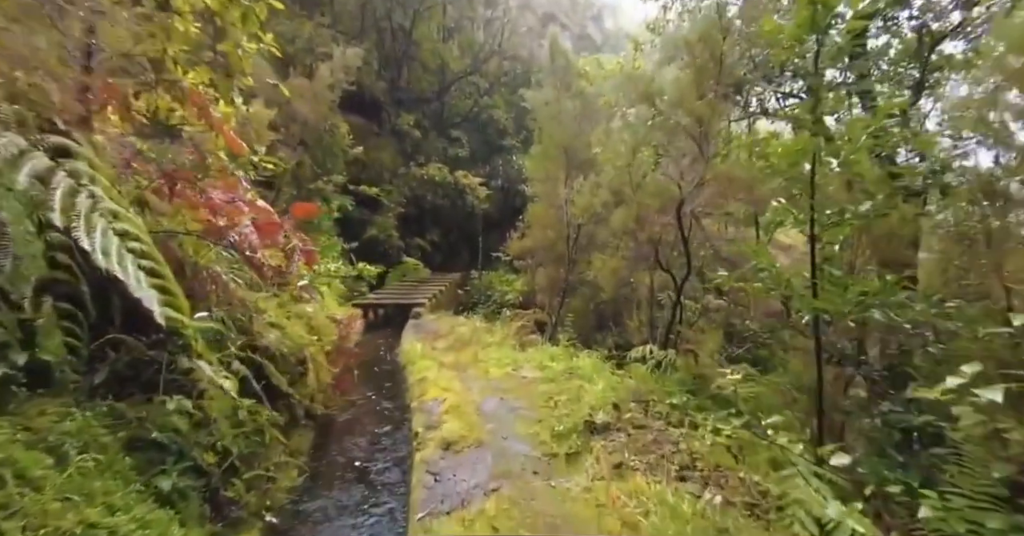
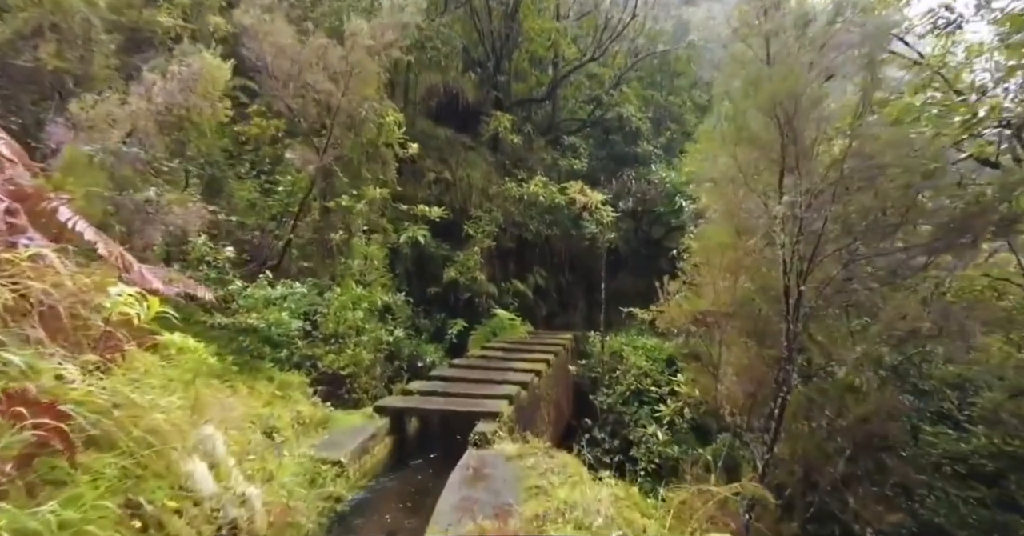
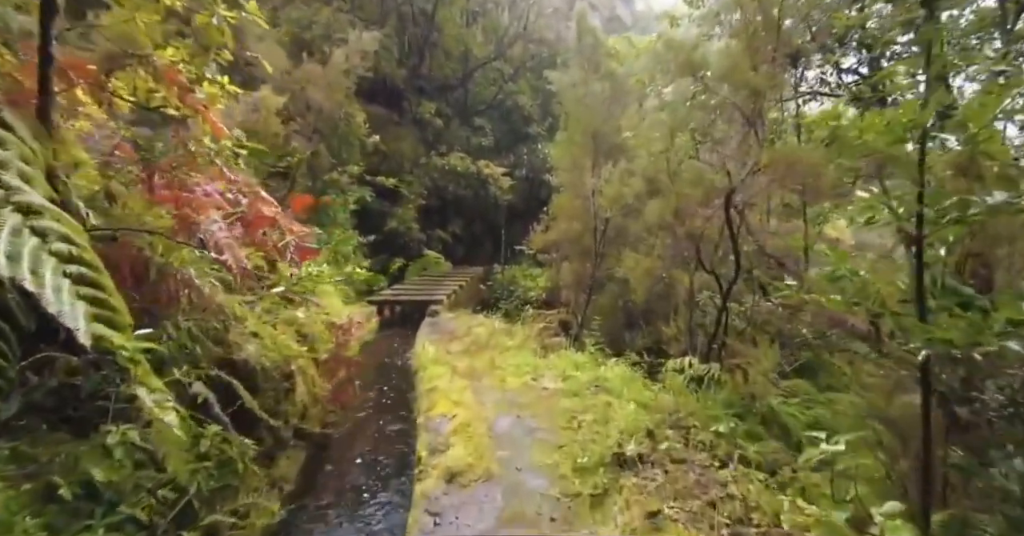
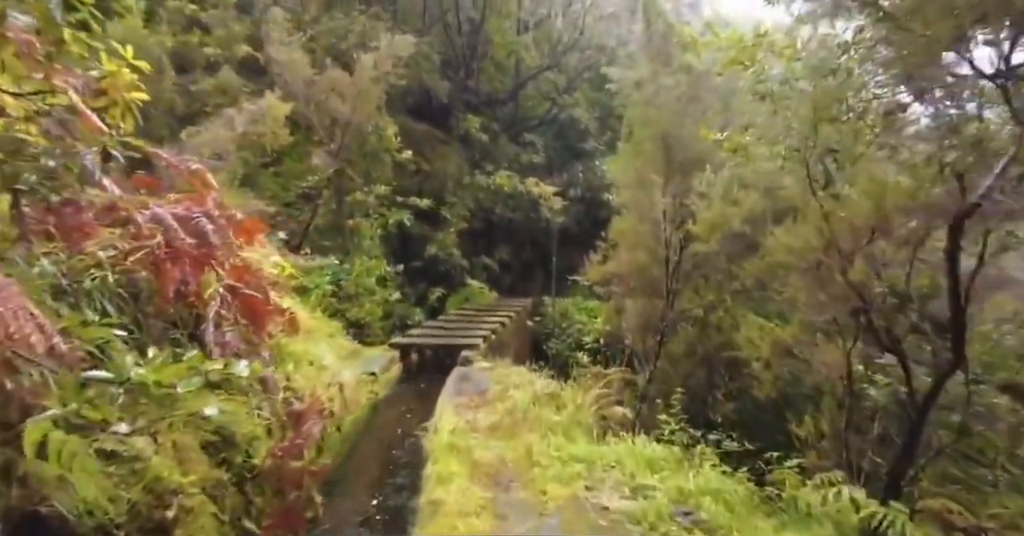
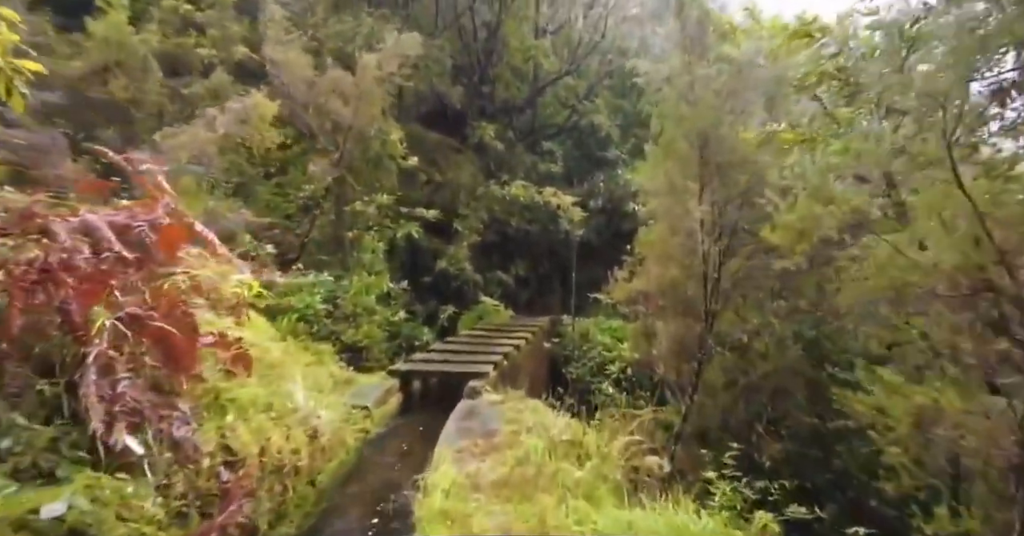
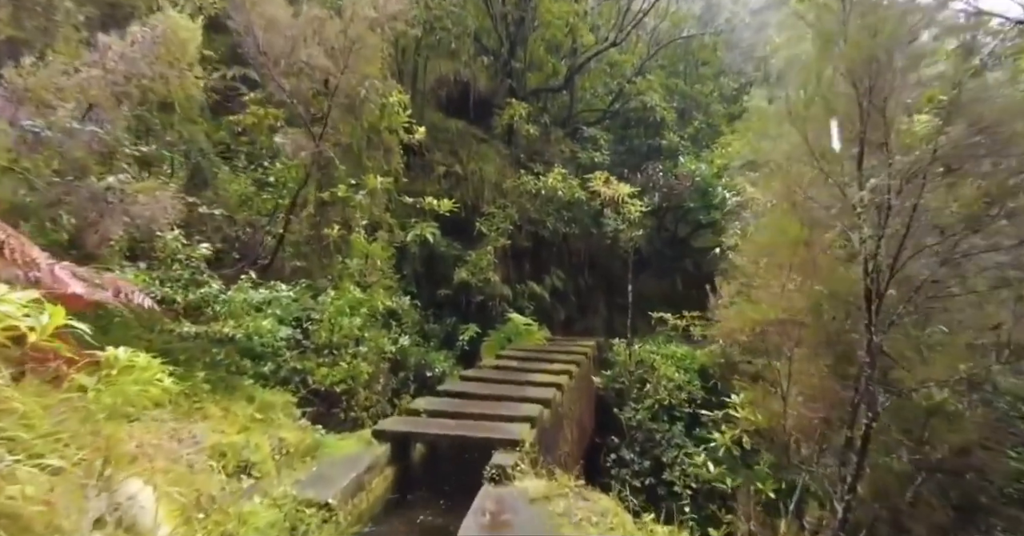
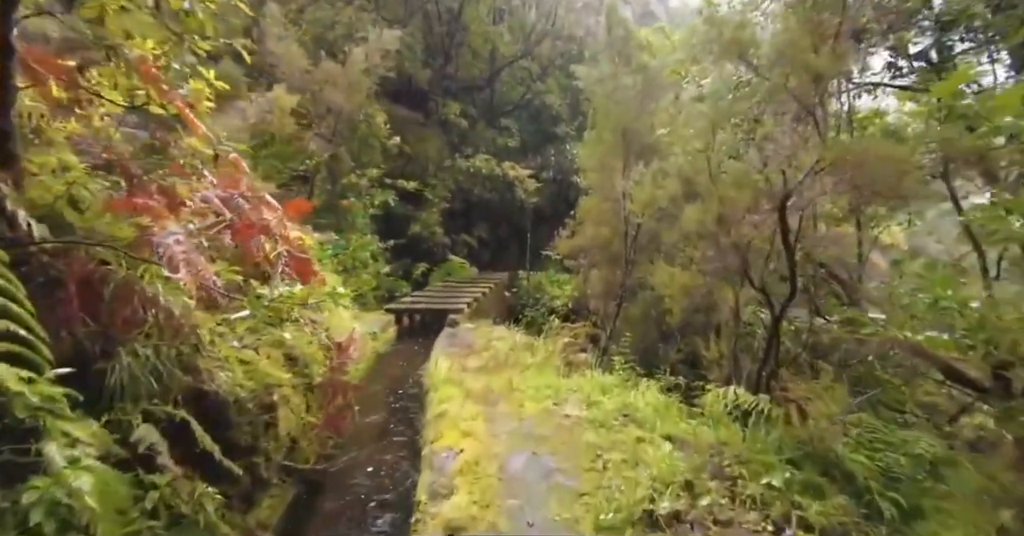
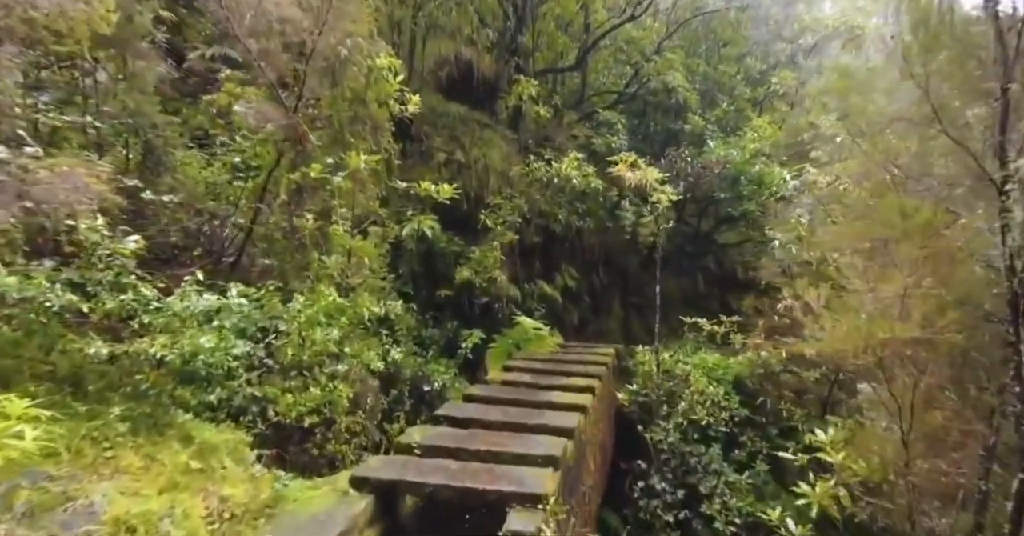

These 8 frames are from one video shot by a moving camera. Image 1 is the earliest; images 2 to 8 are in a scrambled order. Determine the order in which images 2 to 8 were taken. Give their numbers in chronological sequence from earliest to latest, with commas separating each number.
3, 7, 4, 5, 2, 6, 8
